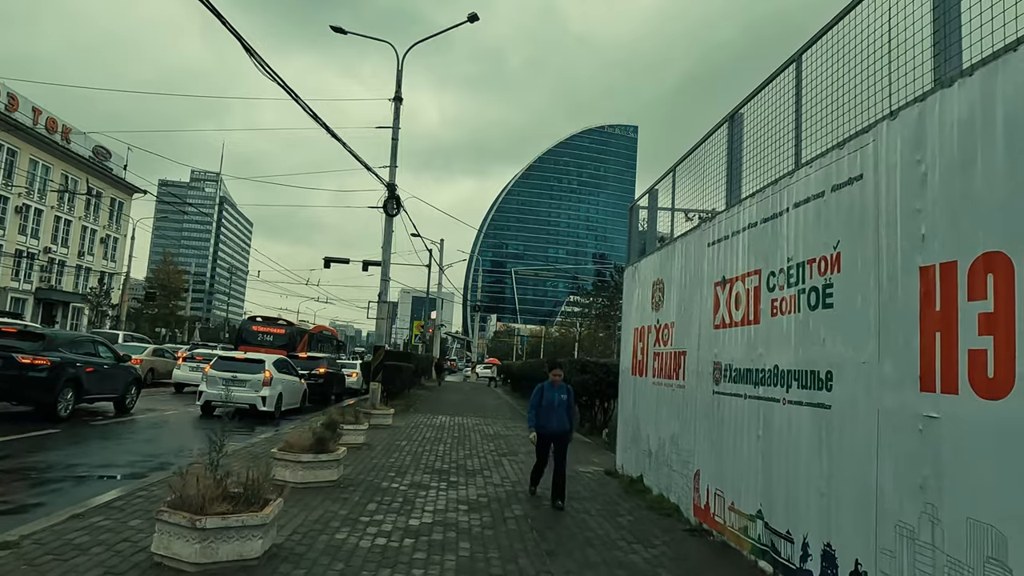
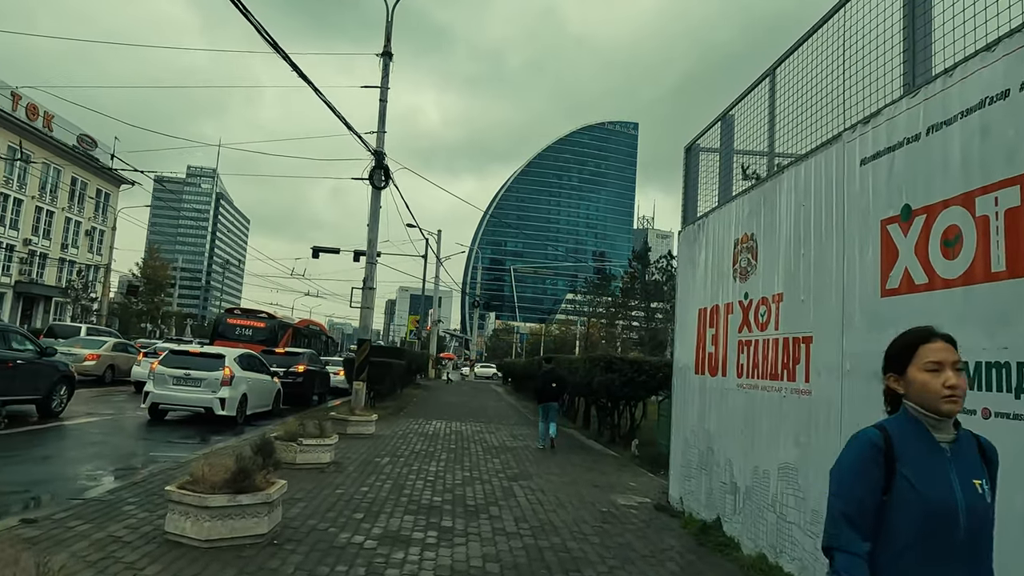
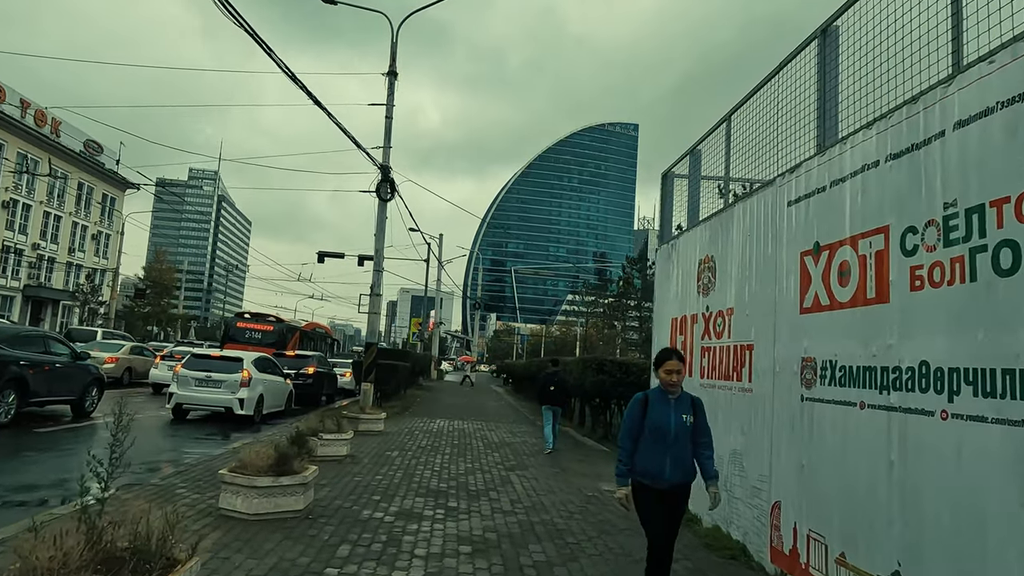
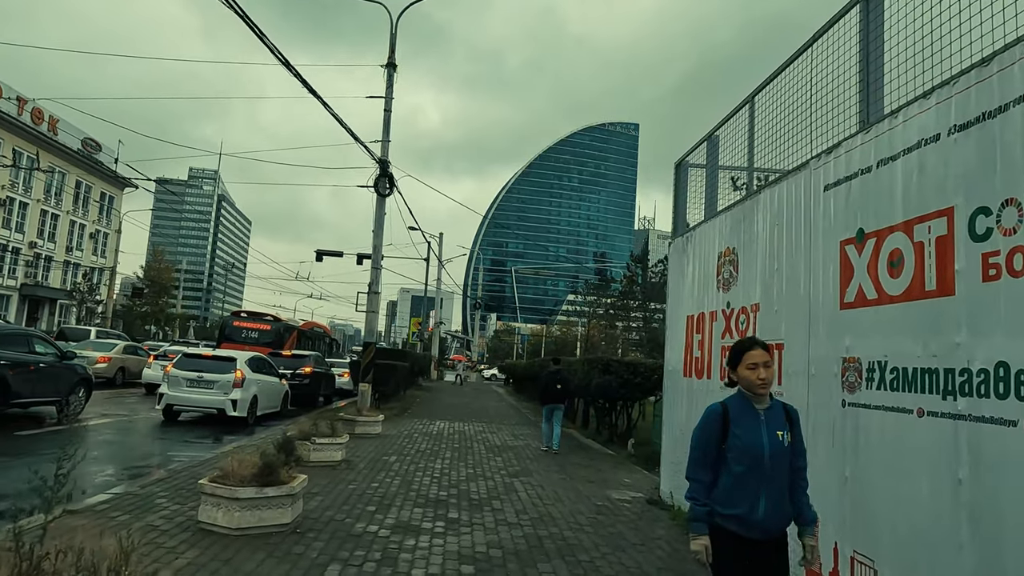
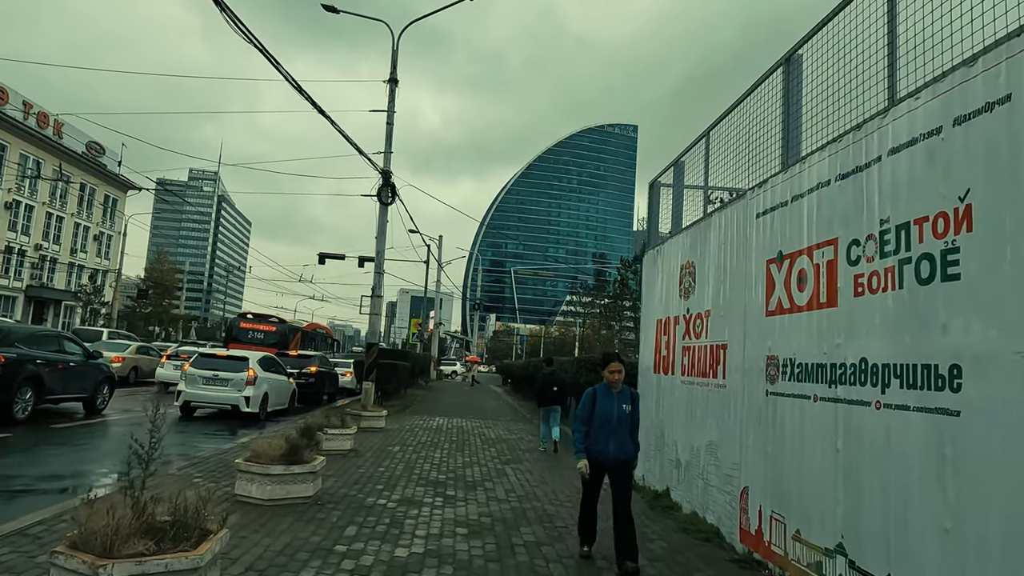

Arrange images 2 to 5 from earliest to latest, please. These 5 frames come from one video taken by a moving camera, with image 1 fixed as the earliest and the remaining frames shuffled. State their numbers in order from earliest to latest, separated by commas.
5, 3, 4, 2
